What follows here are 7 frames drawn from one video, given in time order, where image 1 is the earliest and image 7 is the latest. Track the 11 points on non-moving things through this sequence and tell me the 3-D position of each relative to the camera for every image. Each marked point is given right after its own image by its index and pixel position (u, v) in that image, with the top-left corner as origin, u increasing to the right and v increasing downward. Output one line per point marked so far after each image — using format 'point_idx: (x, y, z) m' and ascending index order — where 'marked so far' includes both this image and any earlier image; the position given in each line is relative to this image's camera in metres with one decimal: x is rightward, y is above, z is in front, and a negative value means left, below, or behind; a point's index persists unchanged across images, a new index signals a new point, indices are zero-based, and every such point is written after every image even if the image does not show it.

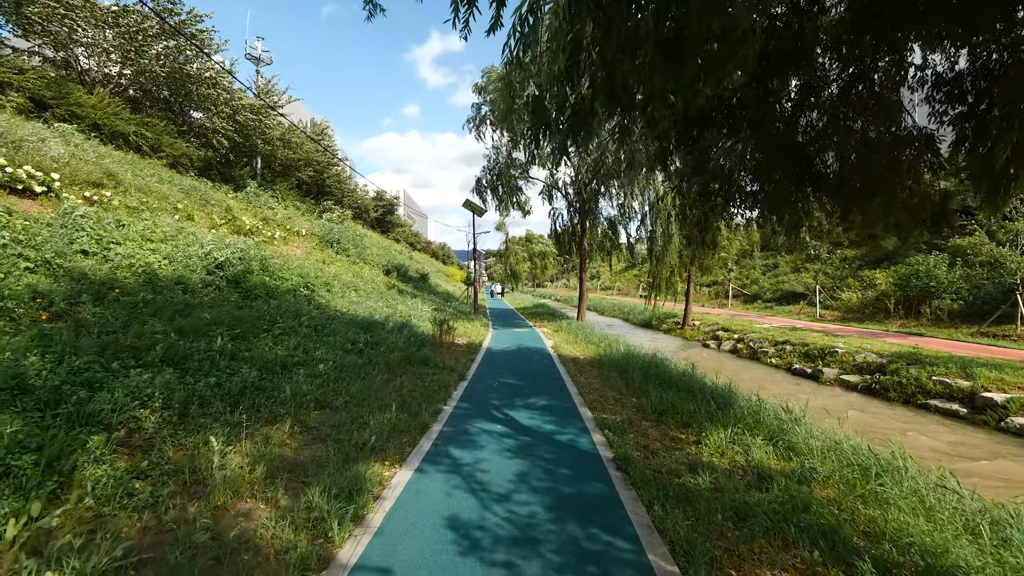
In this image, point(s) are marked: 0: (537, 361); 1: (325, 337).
0: (+0.4, -1.4, +9.1) m
1: (-3.0, -0.8, +7.3) m
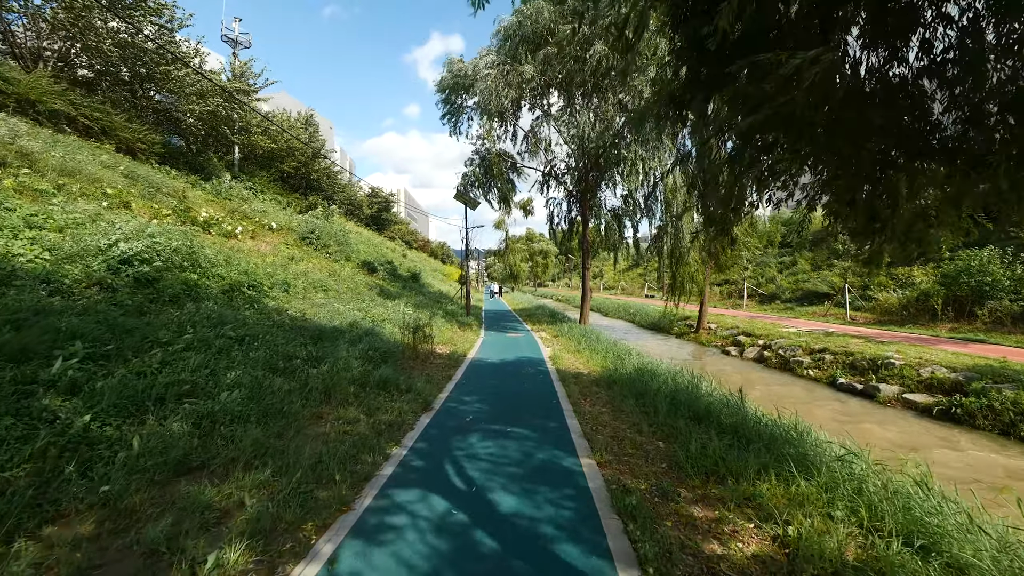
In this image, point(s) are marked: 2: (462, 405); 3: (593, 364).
0: (+0.2, -1.4, +7.4) m
1: (-3.2, -0.8, +5.6) m
2: (-0.7, -1.4, +5.5) m
3: (+1.4, -1.4, +8.3) m
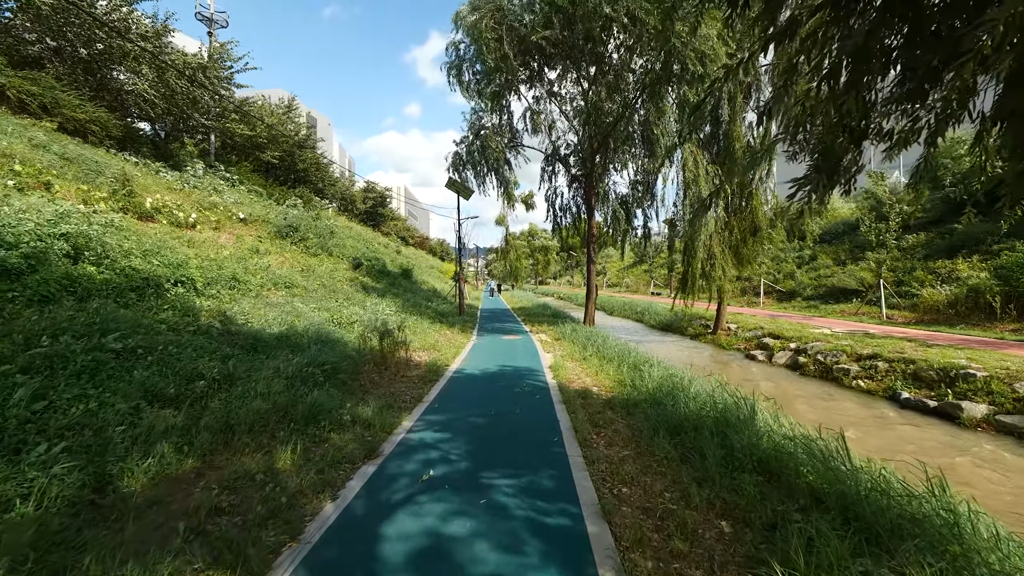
0: (+0.1, -1.4, +5.8) m
1: (-3.3, -0.7, +4.0) m
2: (-0.8, -1.4, +3.9) m
3: (+1.3, -1.3, +6.7) m
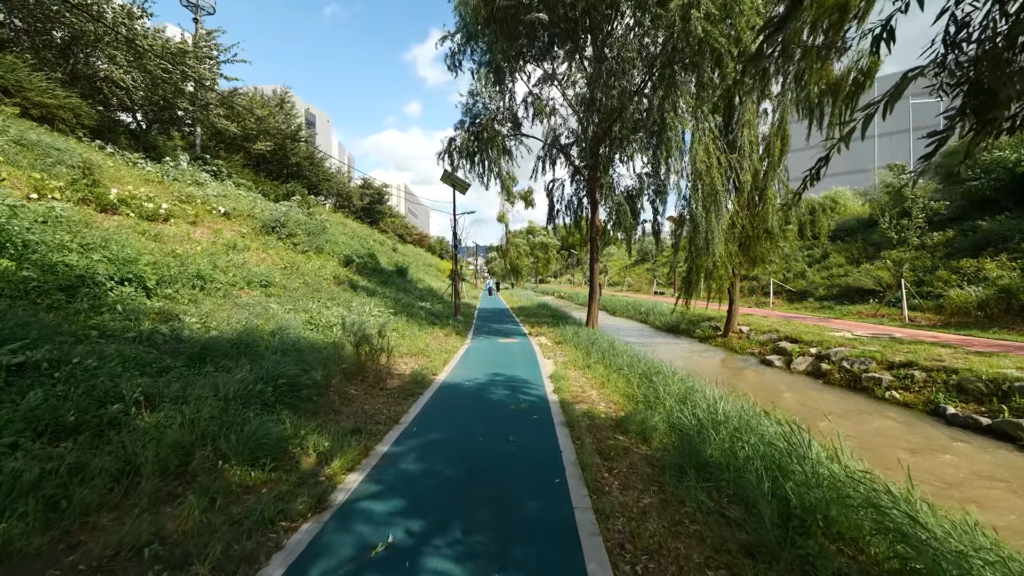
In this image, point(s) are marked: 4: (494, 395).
0: (0.0, -1.4, +5.0) m
1: (-3.4, -0.7, +3.2) m
2: (-0.9, -1.4, +3.0) m
3: (+1.2, -1.3, +5.8) m
4: (-0.2, -1.4, +5.7) m
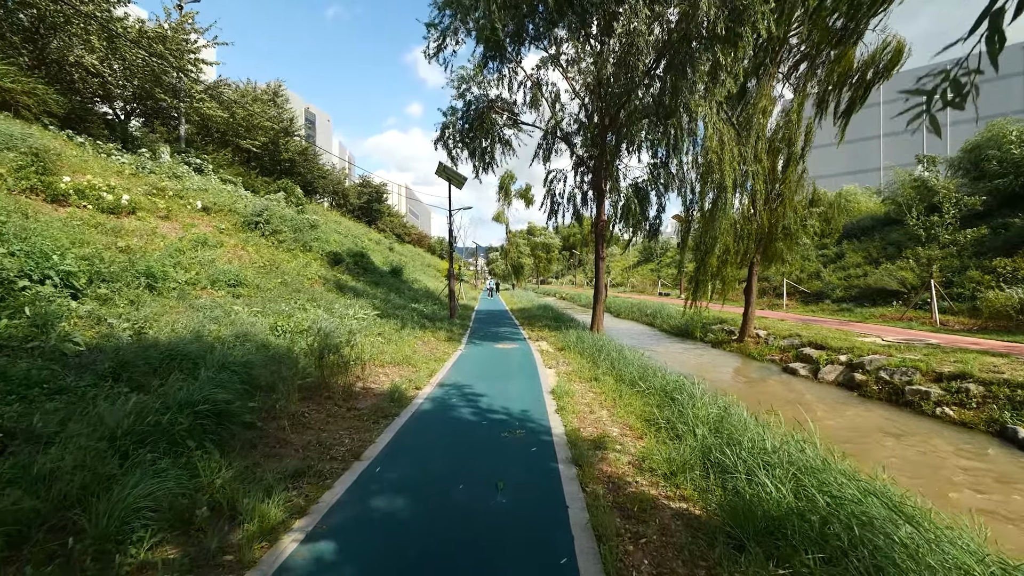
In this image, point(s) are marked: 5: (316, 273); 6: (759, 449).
0: (0.0, -1.4, +4.0) m
1: (-3.5, -0.7, +2.2) m
2: (-0.9, -1.4, +2.1) m
3: (+1.2, -1.3, +4.9) m
4: (-0.3, -1.4, +4.7) m
5: (-5.3, +0.4, +12.4) m
6: (+1.9, -1.2, +3.5) m
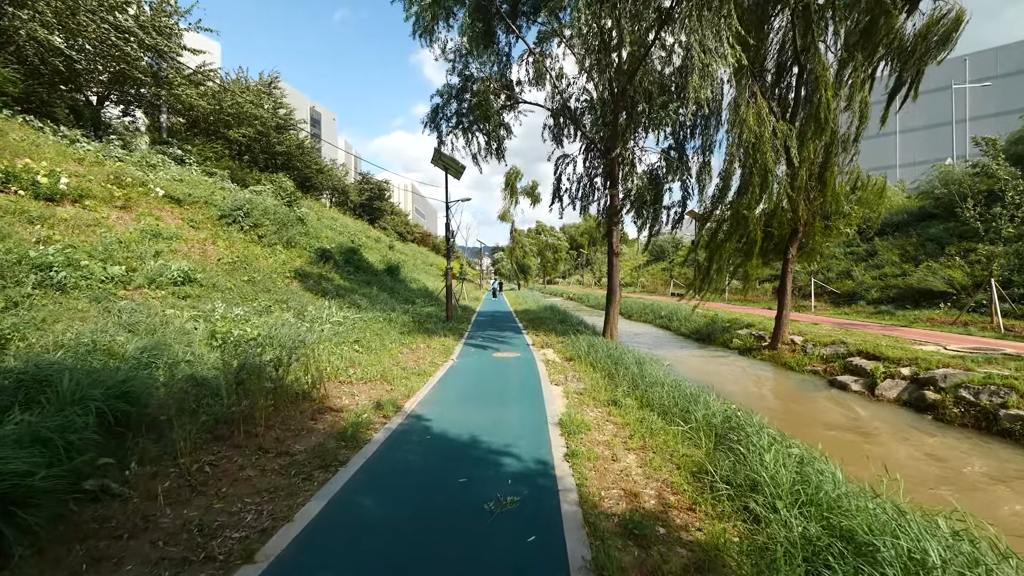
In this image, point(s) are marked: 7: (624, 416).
0: (-0.1, -1.4, +2.6) m
1: (-3.6, -0.7, +0.9) m
2: (-1.0, -1.3, +0.7) m
3: (+1.1, -1.3, +3.5) m
4: (-0.3, -1.4, +3.4) m
5: (-5.2, +0.4, +11.1) m
6: (+1.8, -1.2, +2.1) m
7: (+1.2, -1.3, +4.7) m
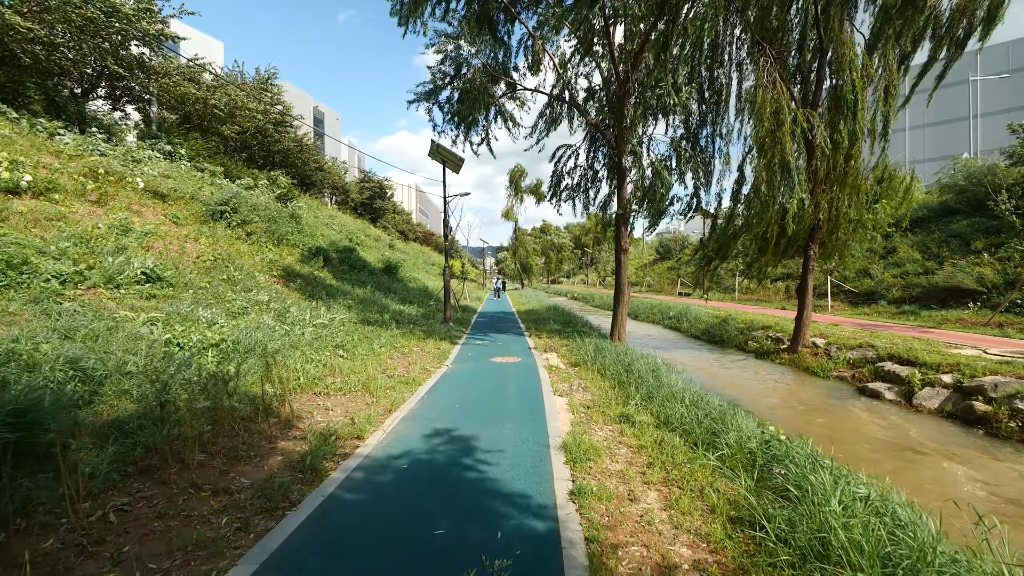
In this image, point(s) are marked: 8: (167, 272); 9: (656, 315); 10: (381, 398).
0: (-0.2, -1.3, +2.0) m
1: (-3.6, -0.7, +0.3) m
2: (-1.1, -1.3, +0.1) m
3: (+1.1, -1.3, +2.8) m
4: (-0.4, -1.3, +2.7) m
5: (-5.2, +0.4, +10.4) m
6: (+1.7, -1.2, +1.4) m
7: (+1.1, -1.3, +4.0) m
8: (-5.1, +0.2, +6.8) m
9: (+5.7, -1.1, +18.0) m
10: (-1.5, -1.2, +5.1) m
